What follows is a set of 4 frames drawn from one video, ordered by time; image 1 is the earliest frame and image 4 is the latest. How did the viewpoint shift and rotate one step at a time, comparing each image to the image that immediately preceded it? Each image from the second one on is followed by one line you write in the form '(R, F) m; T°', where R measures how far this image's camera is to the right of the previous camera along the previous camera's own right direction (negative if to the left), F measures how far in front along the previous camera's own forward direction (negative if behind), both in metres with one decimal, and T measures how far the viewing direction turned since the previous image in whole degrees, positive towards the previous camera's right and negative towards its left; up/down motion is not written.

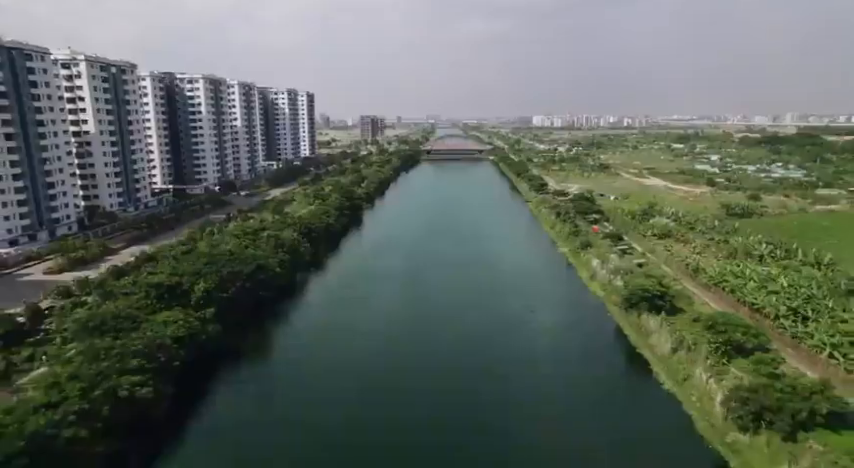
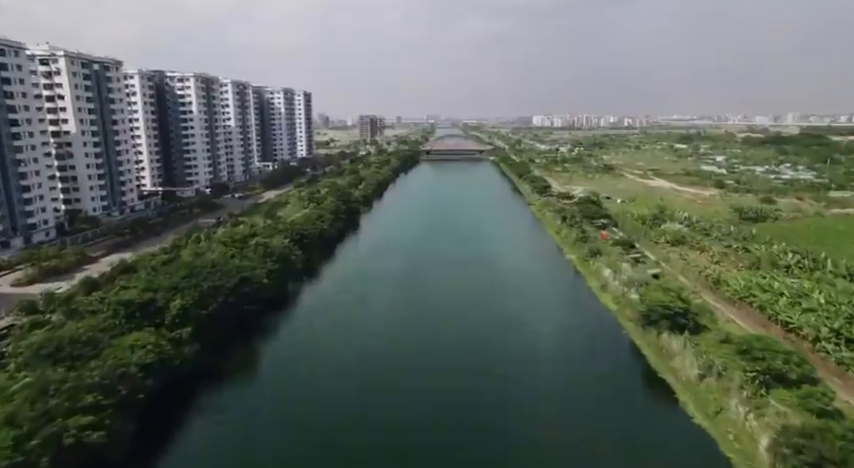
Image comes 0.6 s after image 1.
(0.0, +1.1) m; 0°
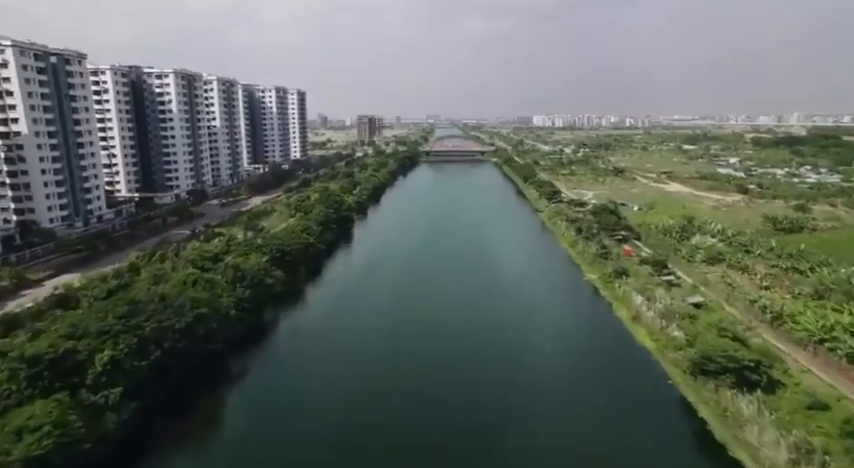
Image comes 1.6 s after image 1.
(0.0, +2.3) m; 0°
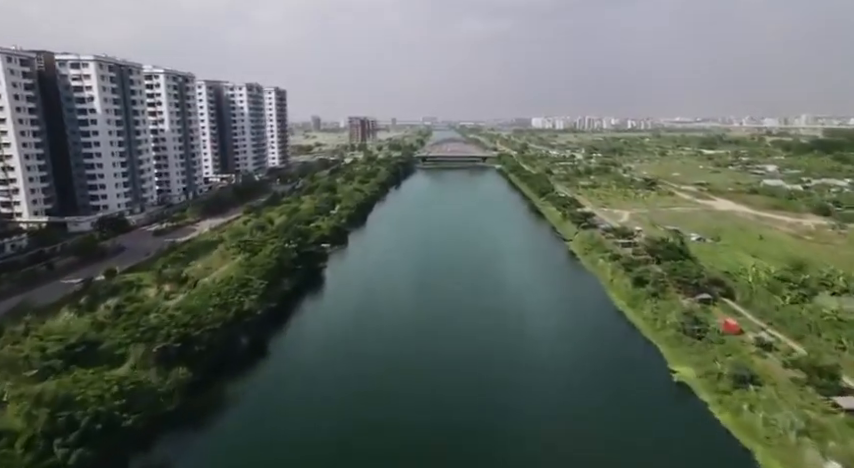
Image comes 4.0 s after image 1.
(0.0, +6.1) m; 0°
